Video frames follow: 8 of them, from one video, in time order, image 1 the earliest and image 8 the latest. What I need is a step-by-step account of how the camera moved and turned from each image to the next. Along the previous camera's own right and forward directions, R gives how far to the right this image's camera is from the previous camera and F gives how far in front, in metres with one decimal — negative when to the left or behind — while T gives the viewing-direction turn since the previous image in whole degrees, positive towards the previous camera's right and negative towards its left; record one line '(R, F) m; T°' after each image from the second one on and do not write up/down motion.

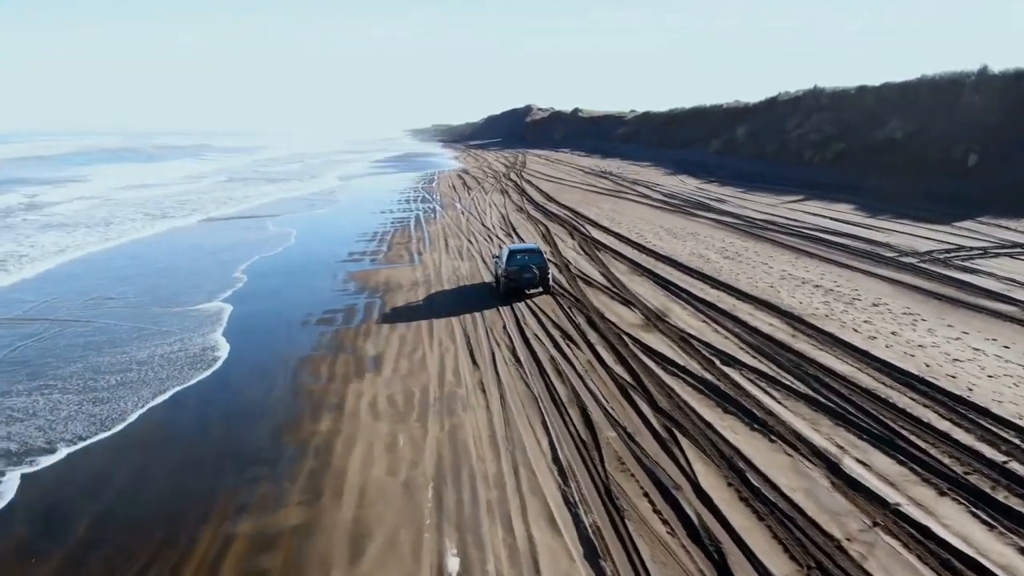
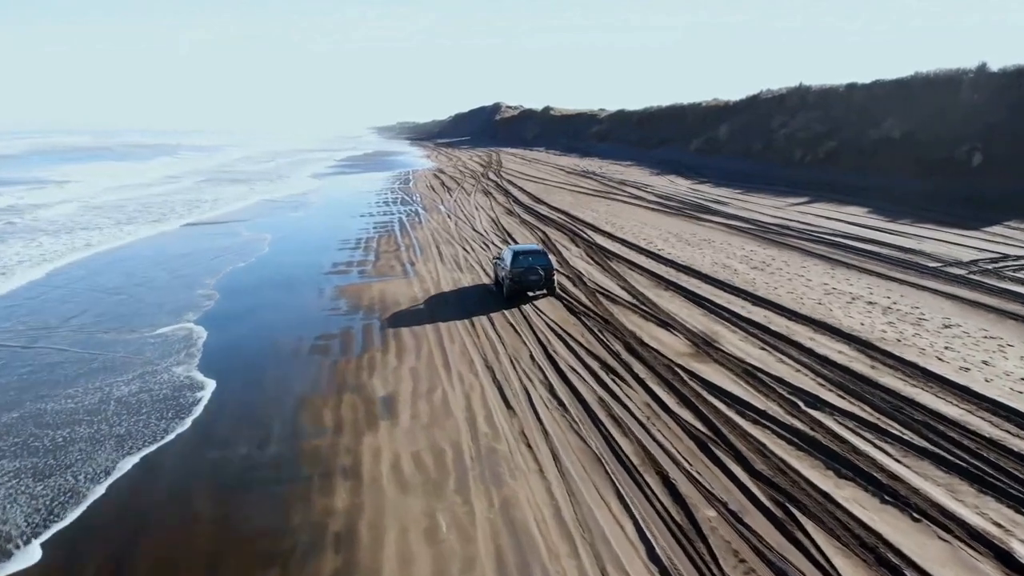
(-1.2, +2.3) m; +3°
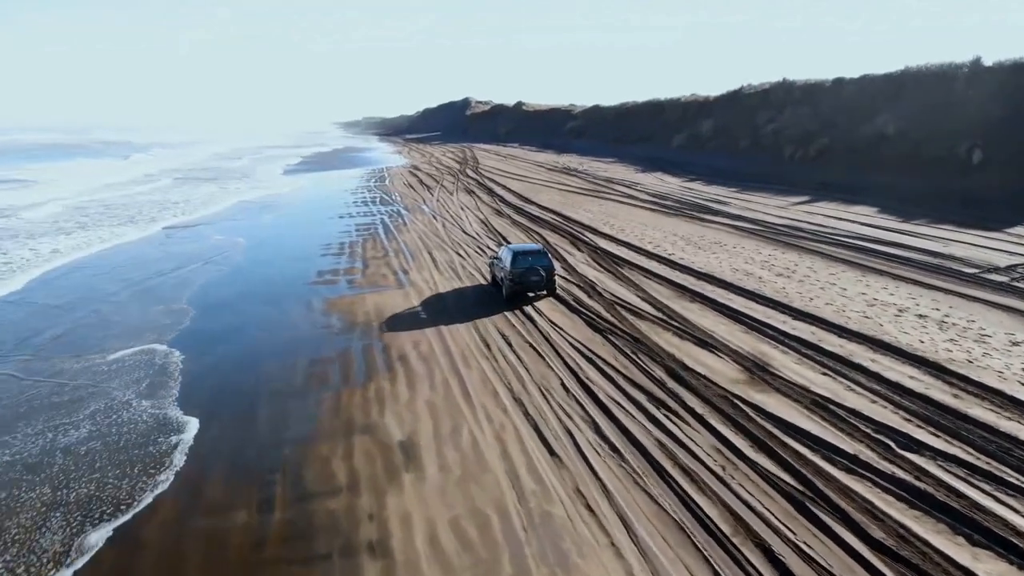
(-1.0, +1.8) m; +2°
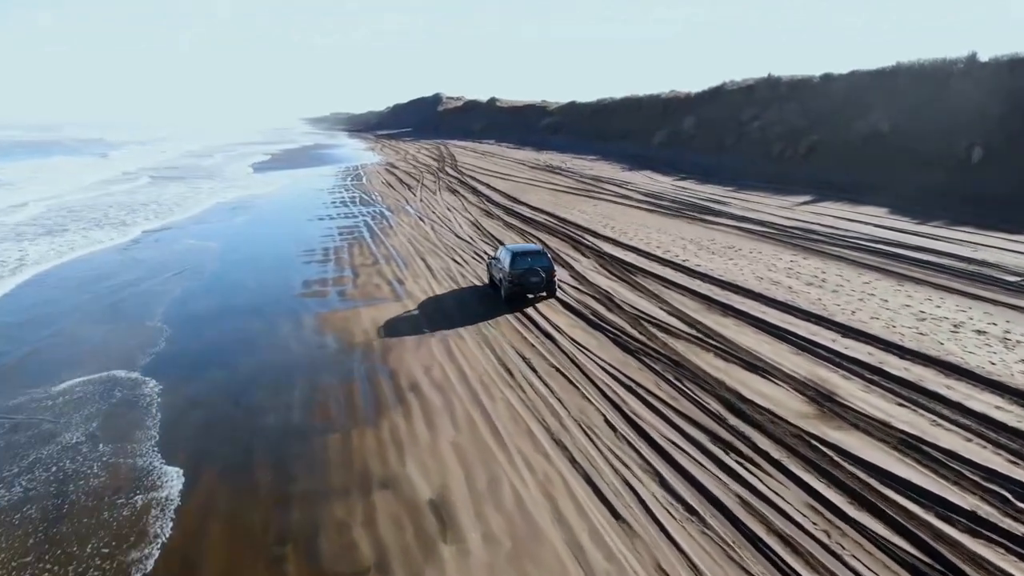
(-0.9, +1.7) m; +2°
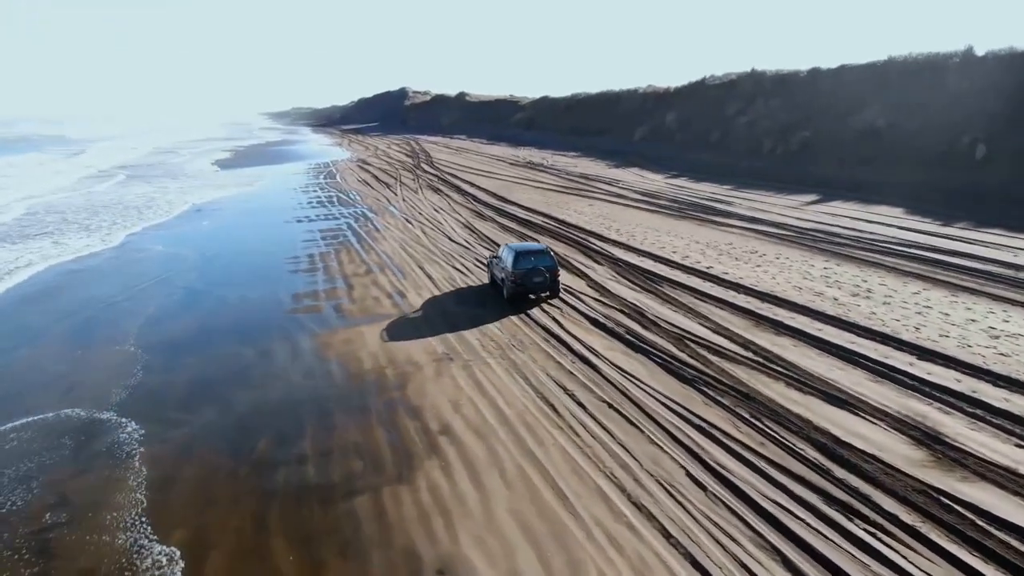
(-1.2, +1.8) m; +3°
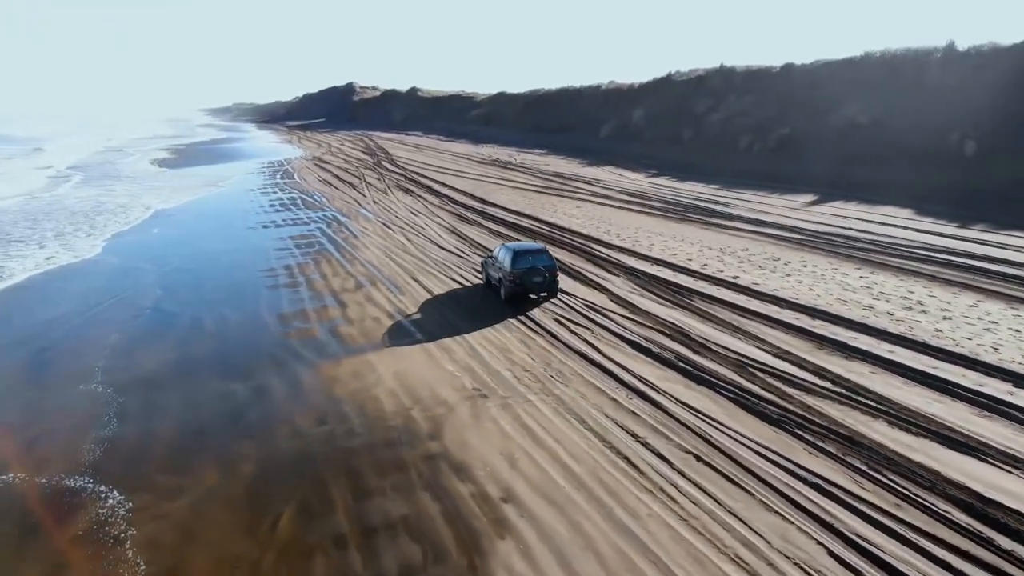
(-1.5, +1.9) m; +4°
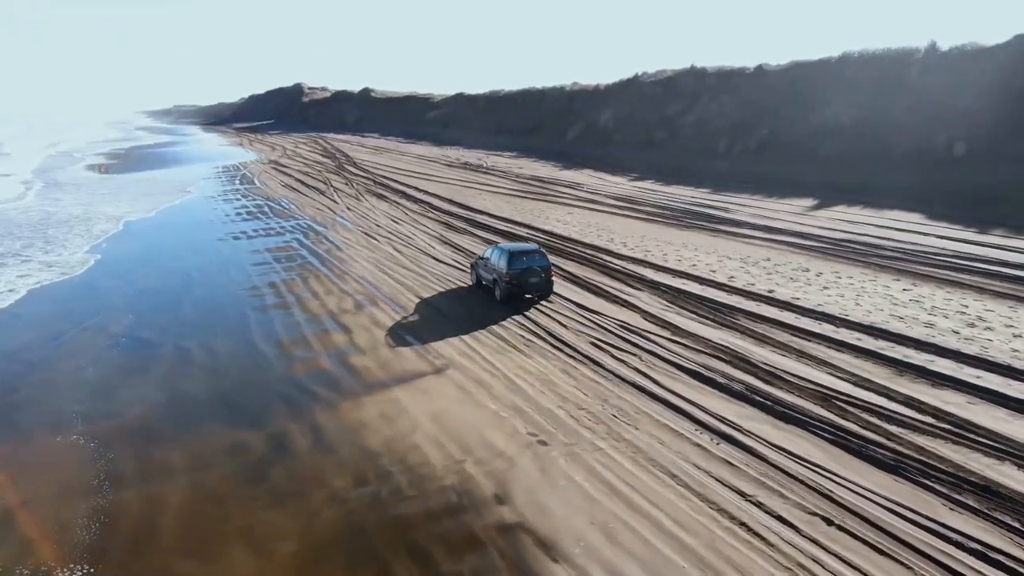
(-1.5, +1.6) m; +4°
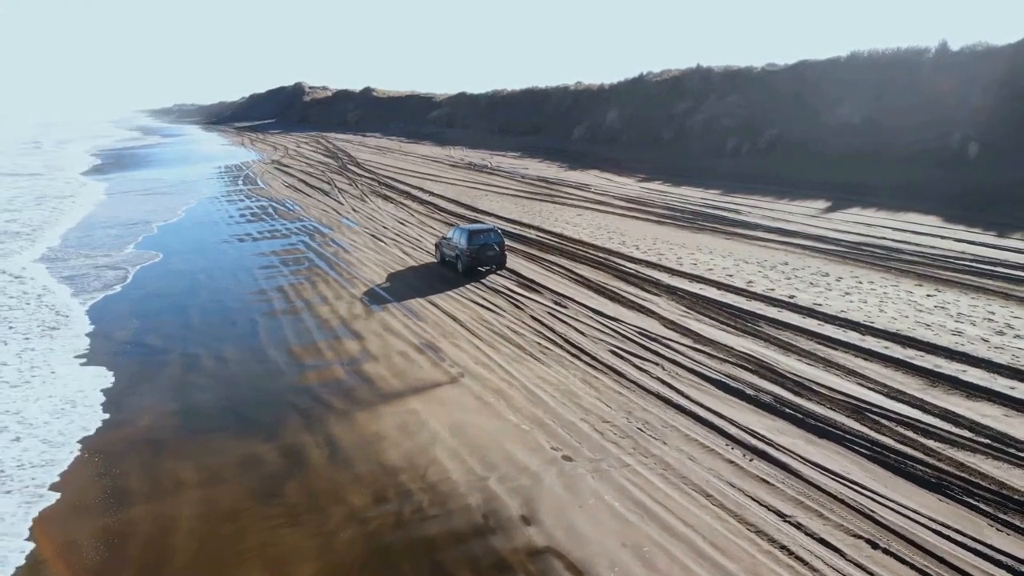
(-0.3, +0.4) m; 0°
